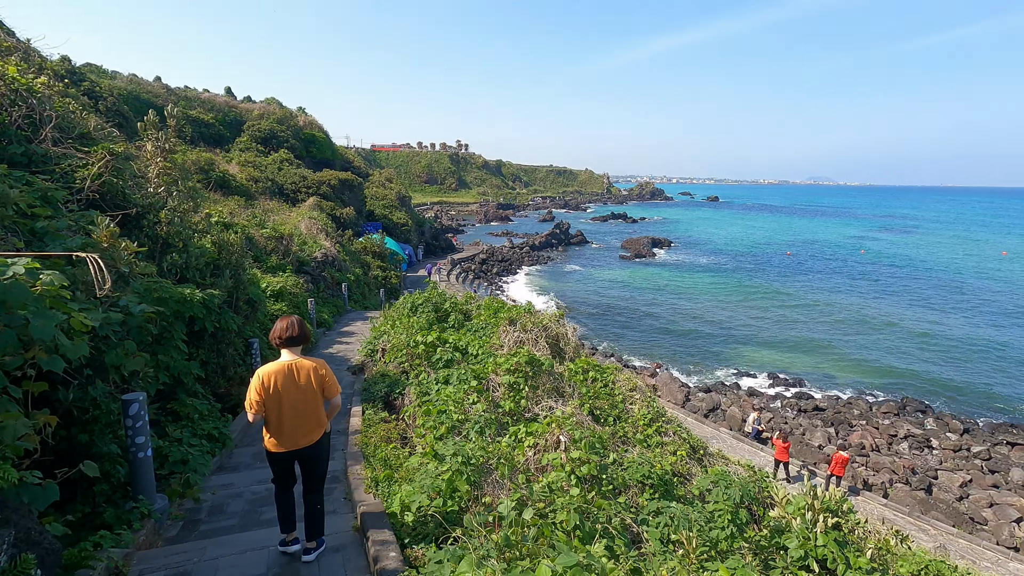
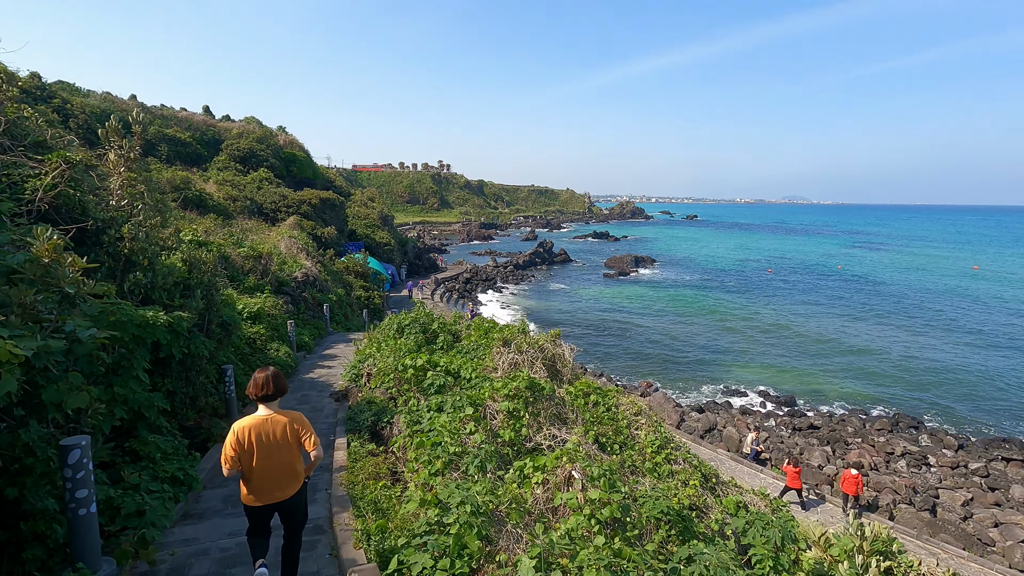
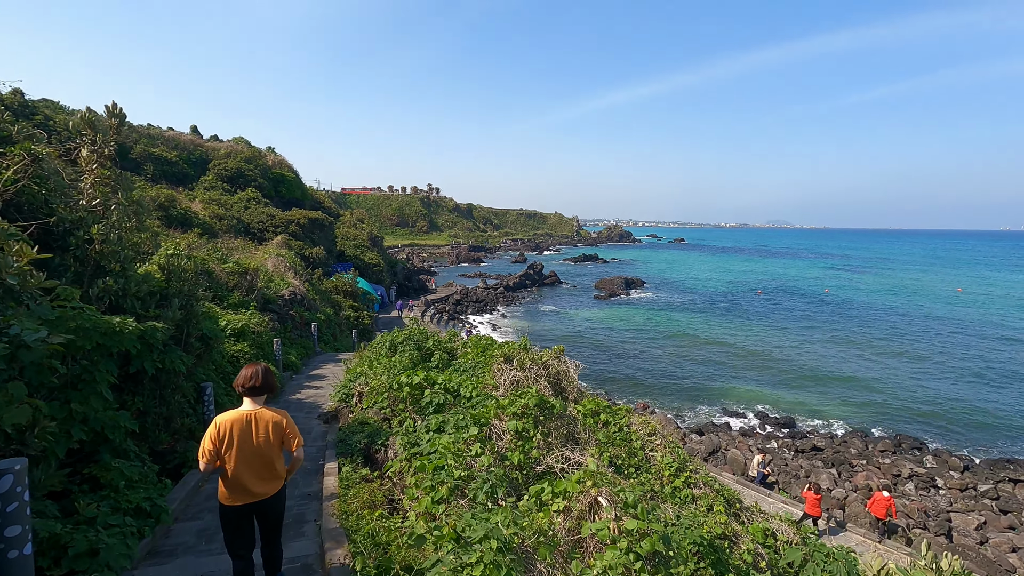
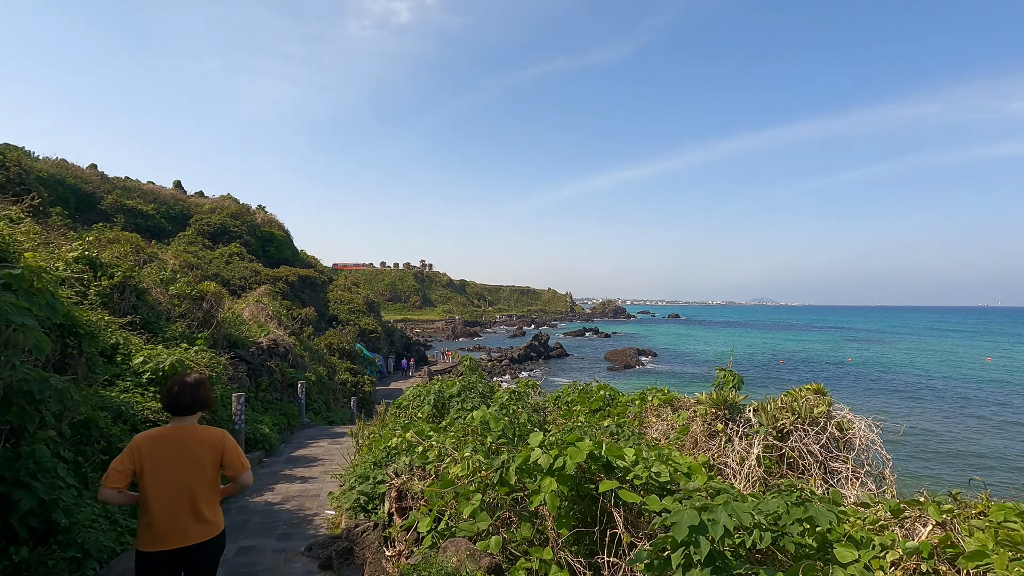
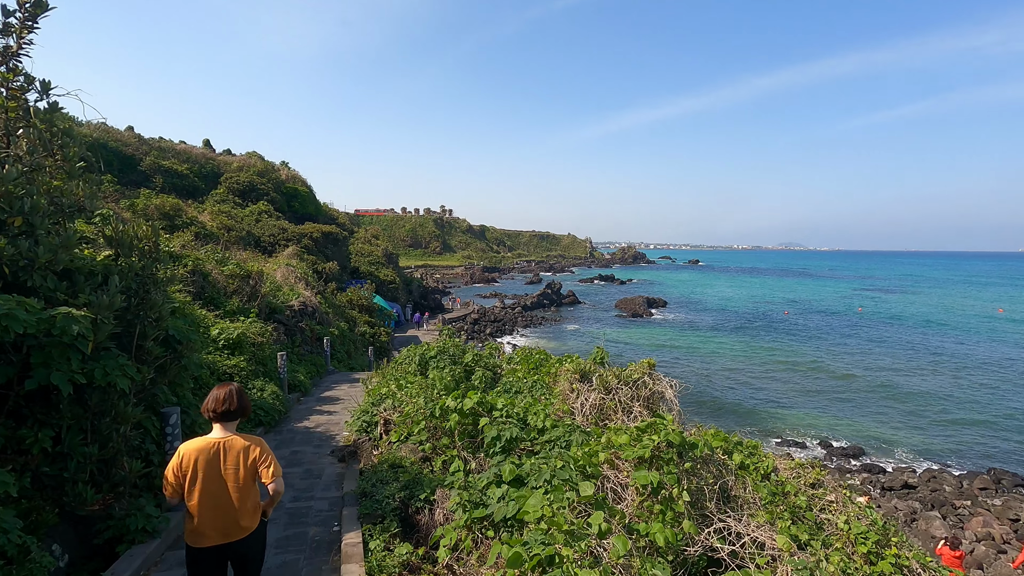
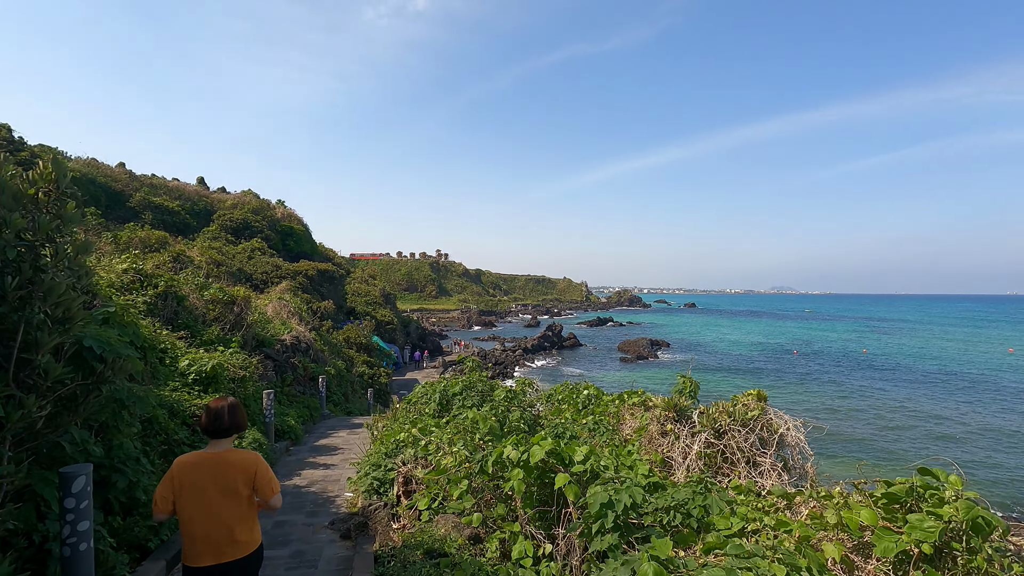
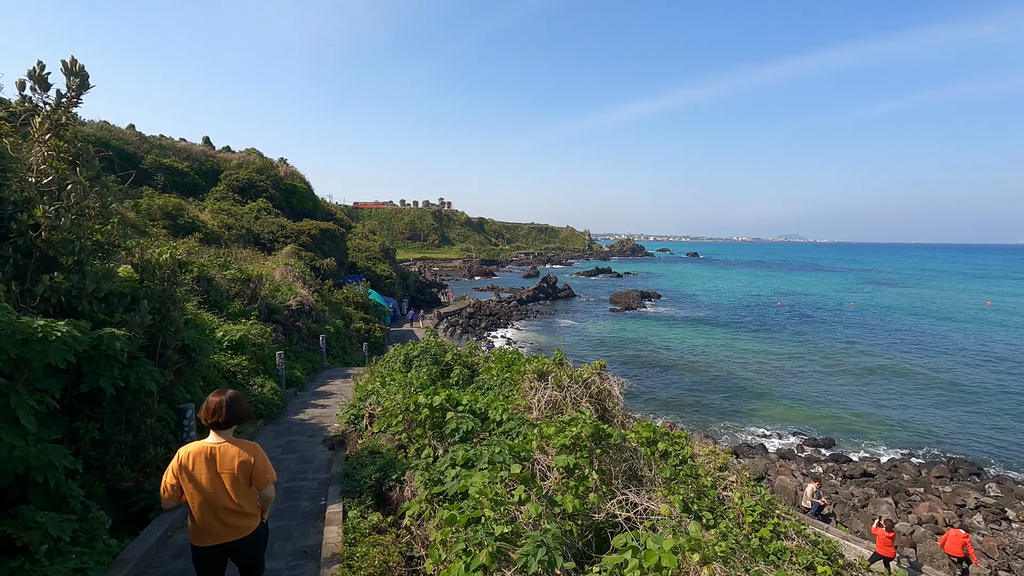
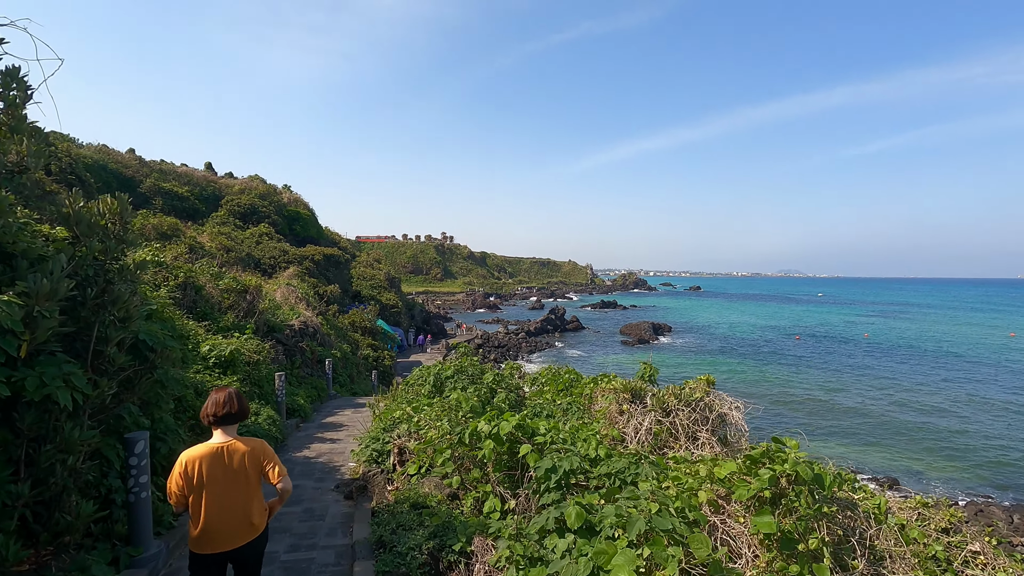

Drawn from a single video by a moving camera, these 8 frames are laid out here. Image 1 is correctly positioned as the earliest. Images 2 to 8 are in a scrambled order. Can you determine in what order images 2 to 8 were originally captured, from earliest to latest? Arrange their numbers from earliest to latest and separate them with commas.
2, 3, 7, 5, 8, 6, 4
